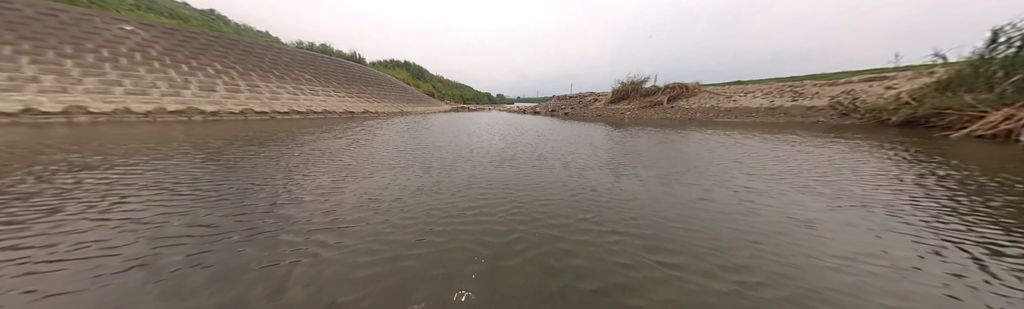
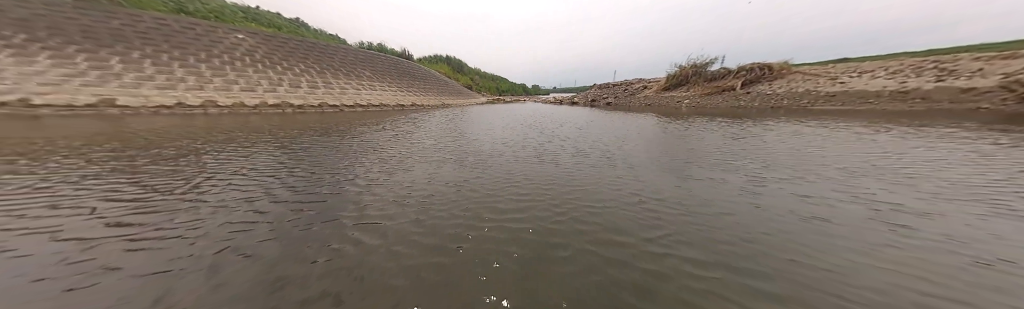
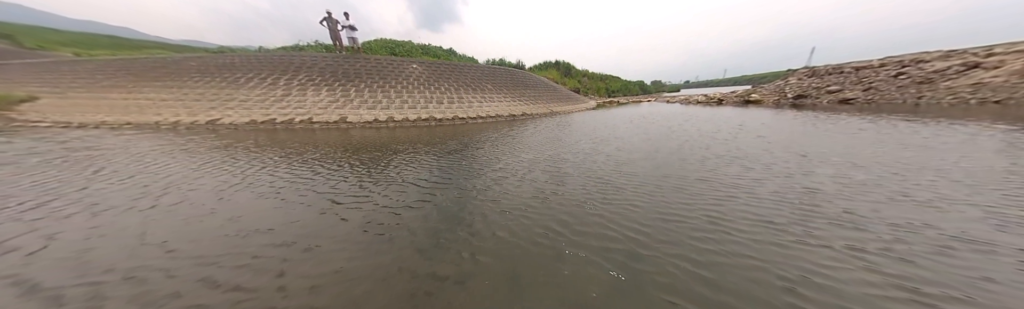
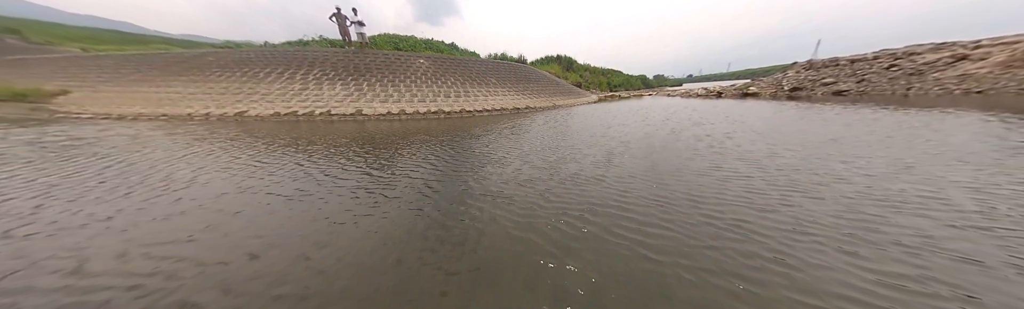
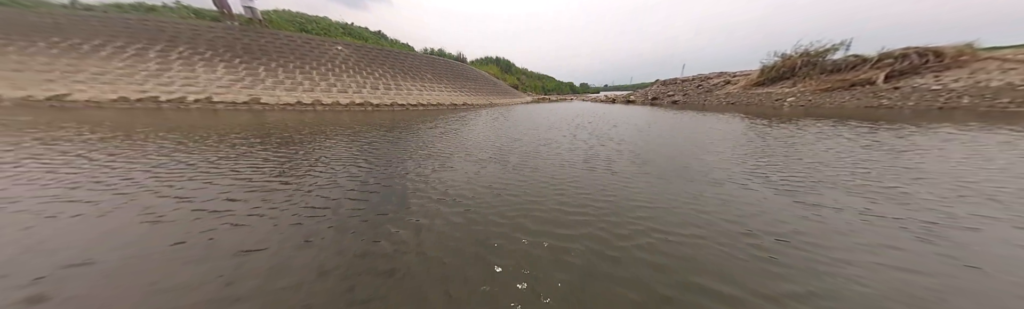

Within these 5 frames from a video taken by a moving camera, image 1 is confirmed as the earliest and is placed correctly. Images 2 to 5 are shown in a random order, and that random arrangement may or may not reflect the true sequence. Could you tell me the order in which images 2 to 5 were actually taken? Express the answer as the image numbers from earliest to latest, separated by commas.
2, 5, 4, 3
